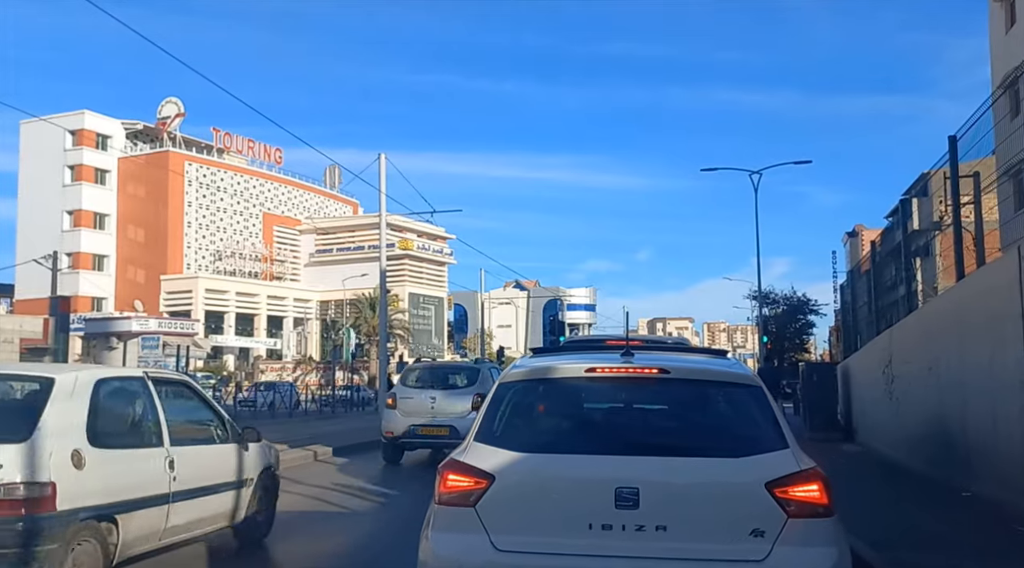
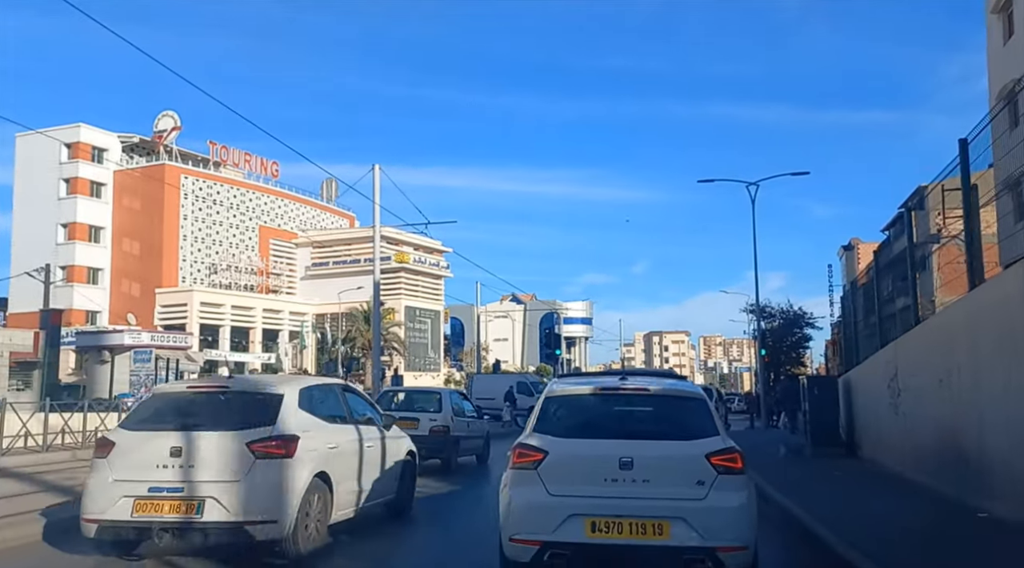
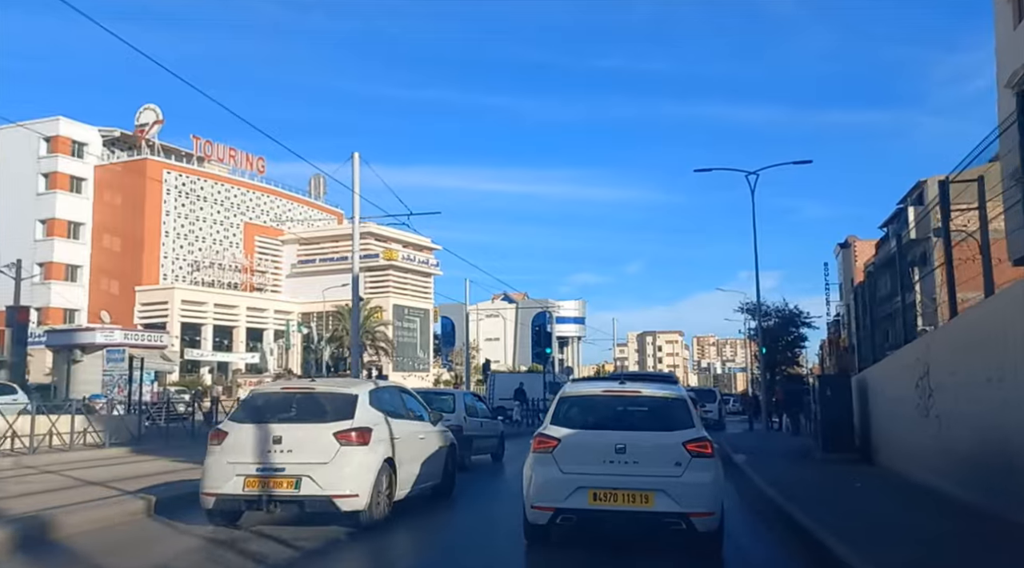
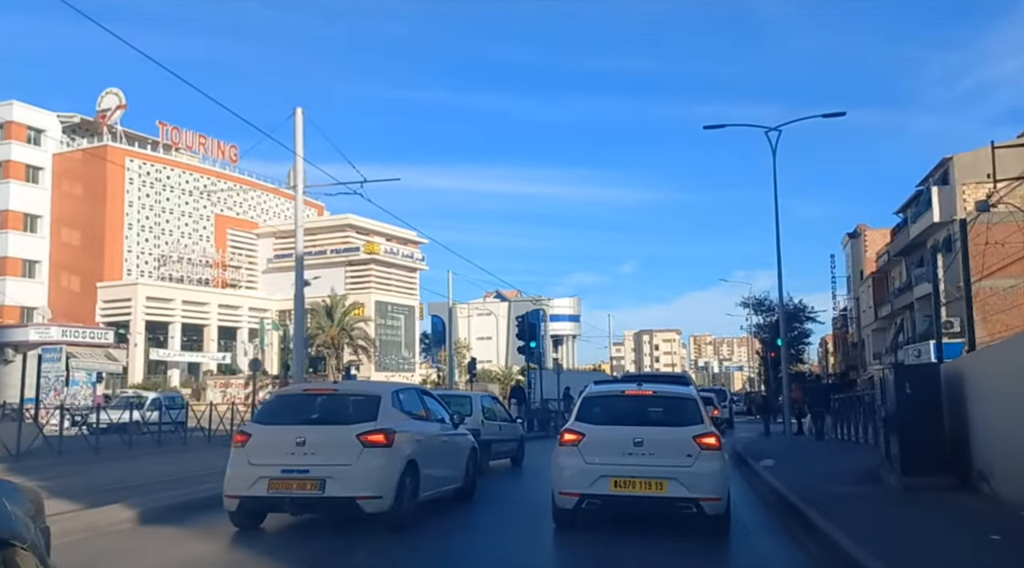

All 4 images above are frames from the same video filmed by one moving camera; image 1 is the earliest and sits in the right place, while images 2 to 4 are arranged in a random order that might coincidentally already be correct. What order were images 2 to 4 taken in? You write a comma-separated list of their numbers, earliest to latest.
2, 3, 4
